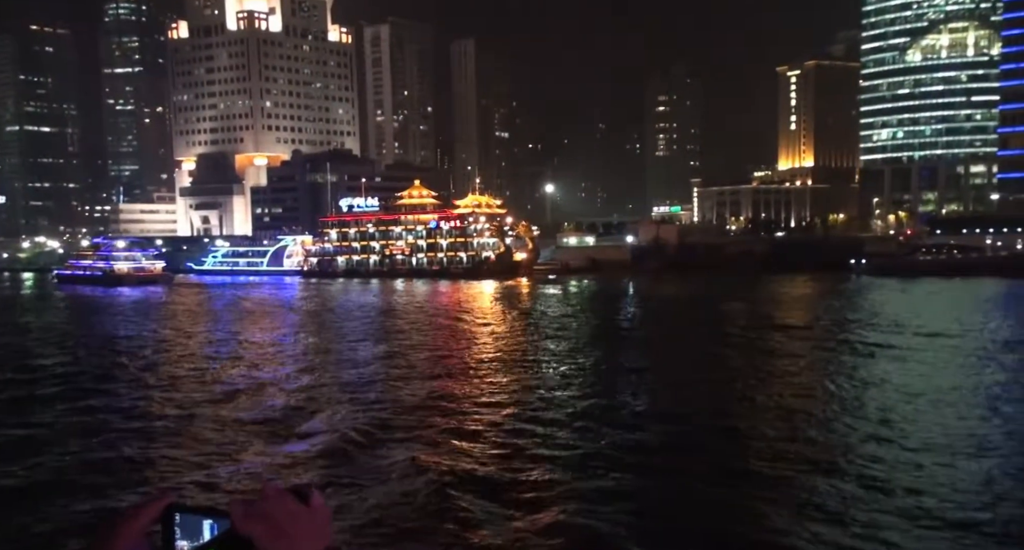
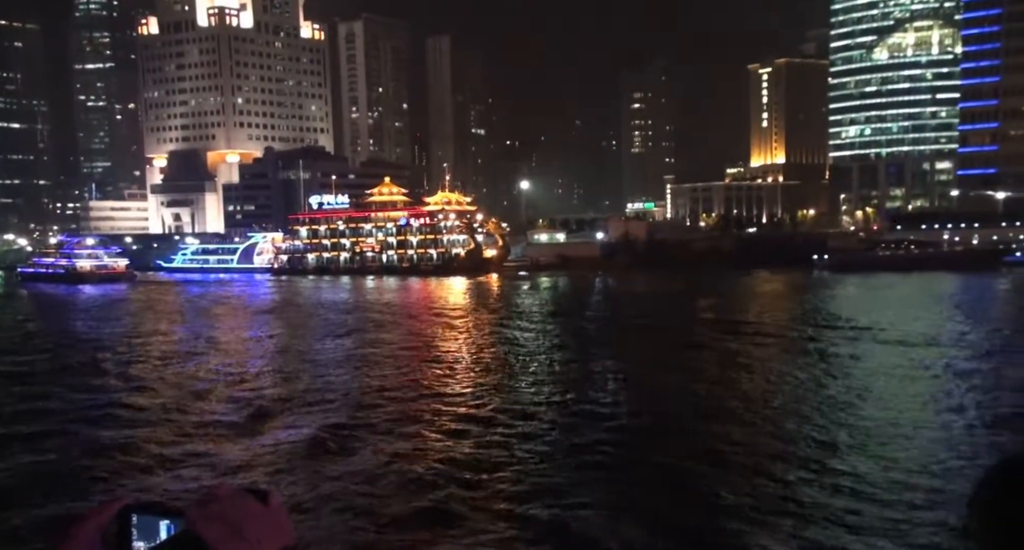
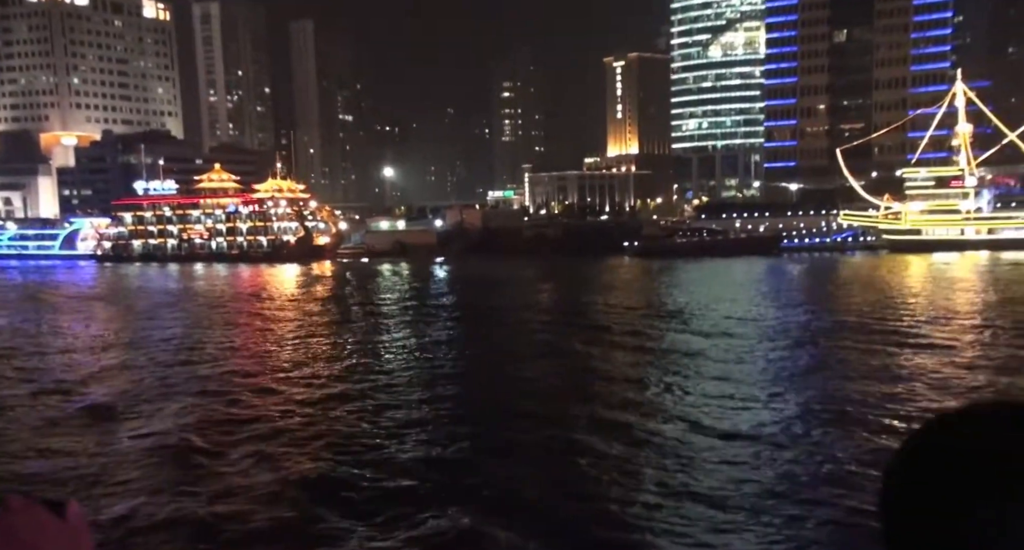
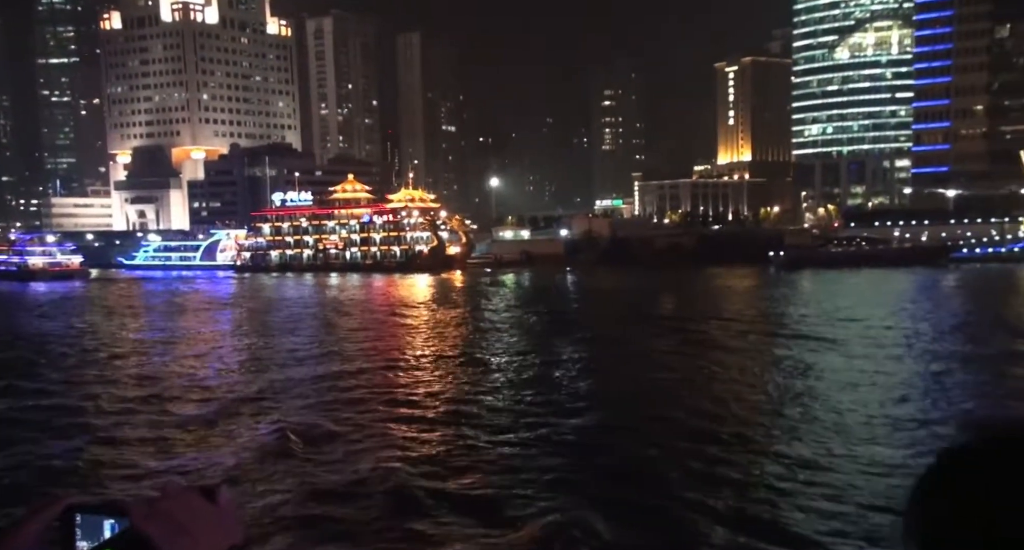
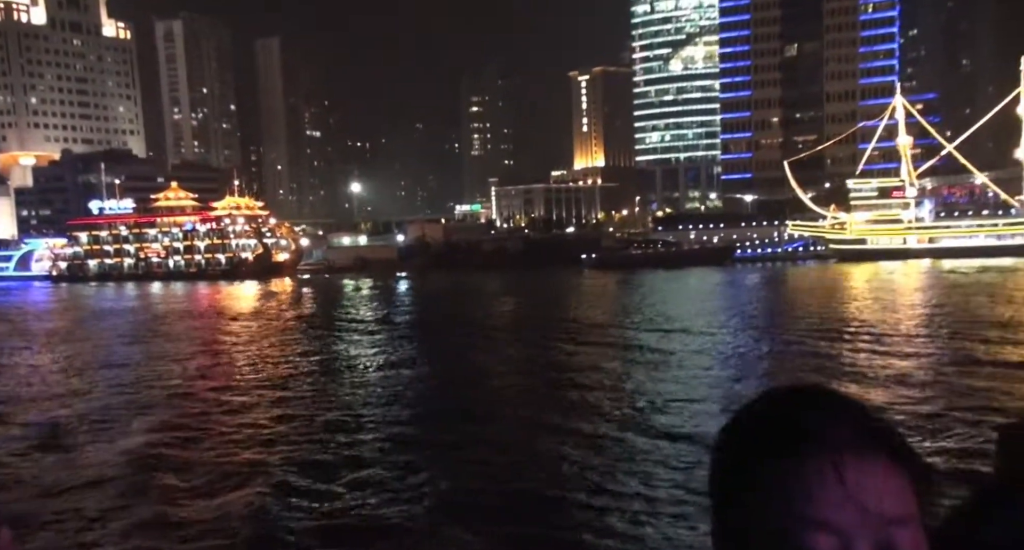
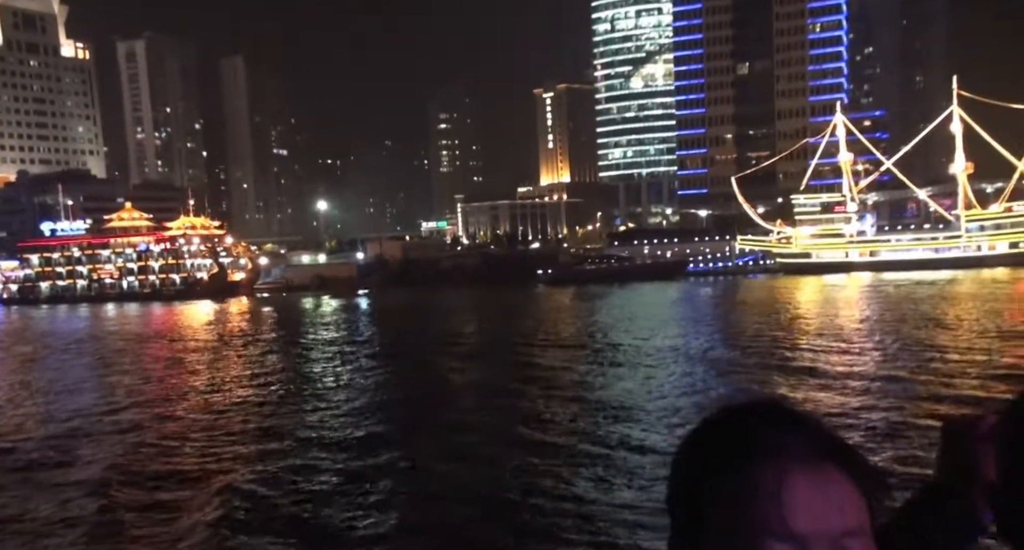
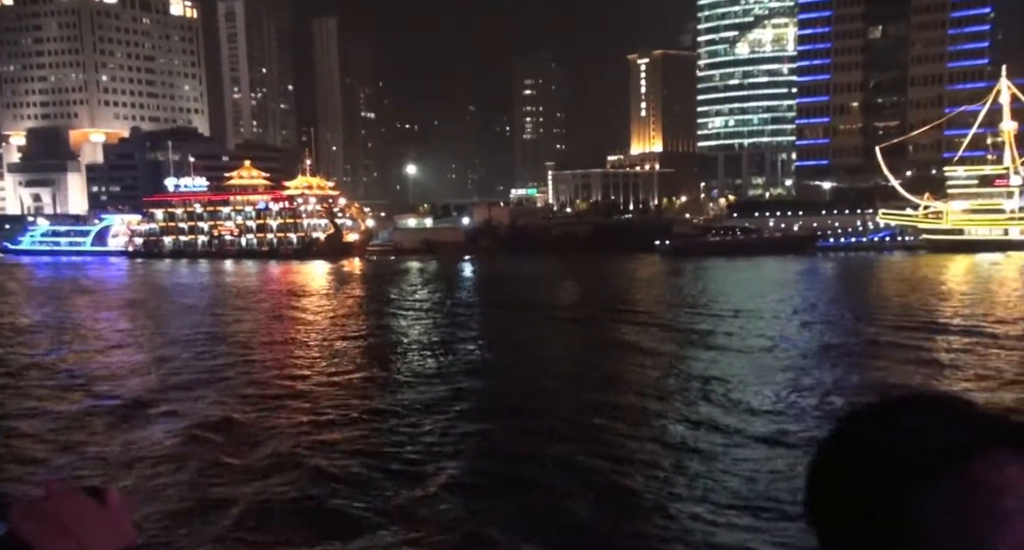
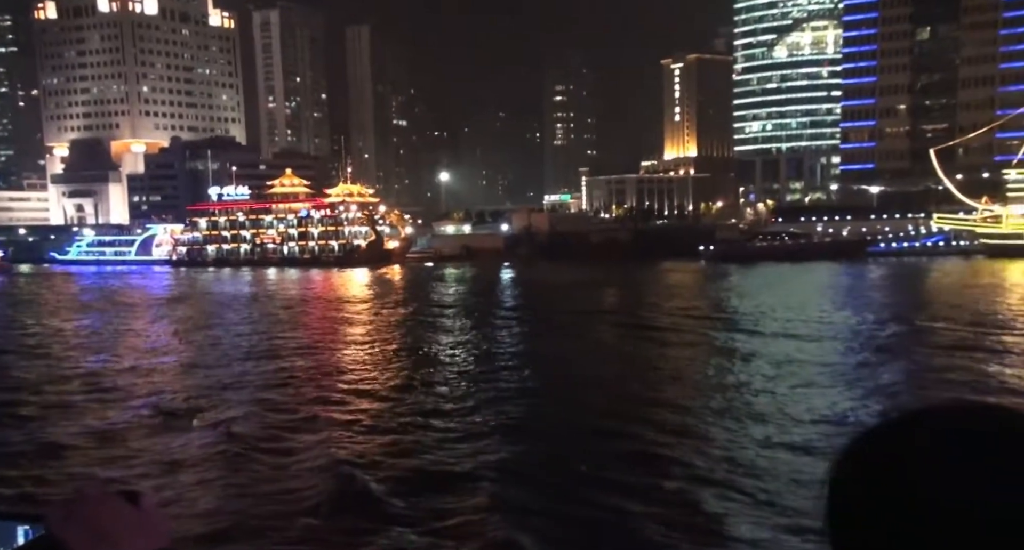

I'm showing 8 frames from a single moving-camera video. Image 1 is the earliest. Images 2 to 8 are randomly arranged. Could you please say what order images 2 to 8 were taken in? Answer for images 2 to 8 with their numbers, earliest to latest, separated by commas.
2, 4, 8, 7, 3, 5, 6
